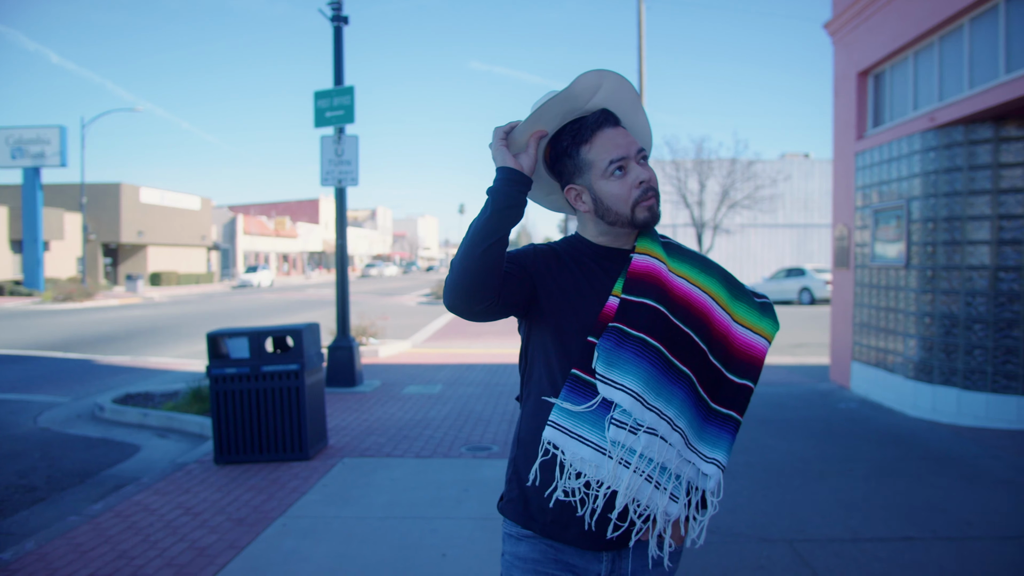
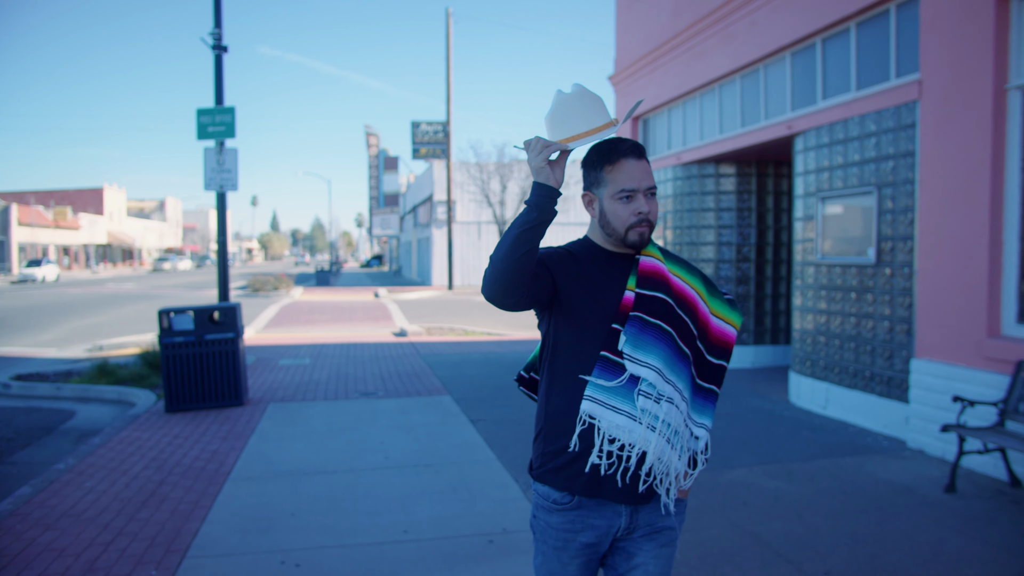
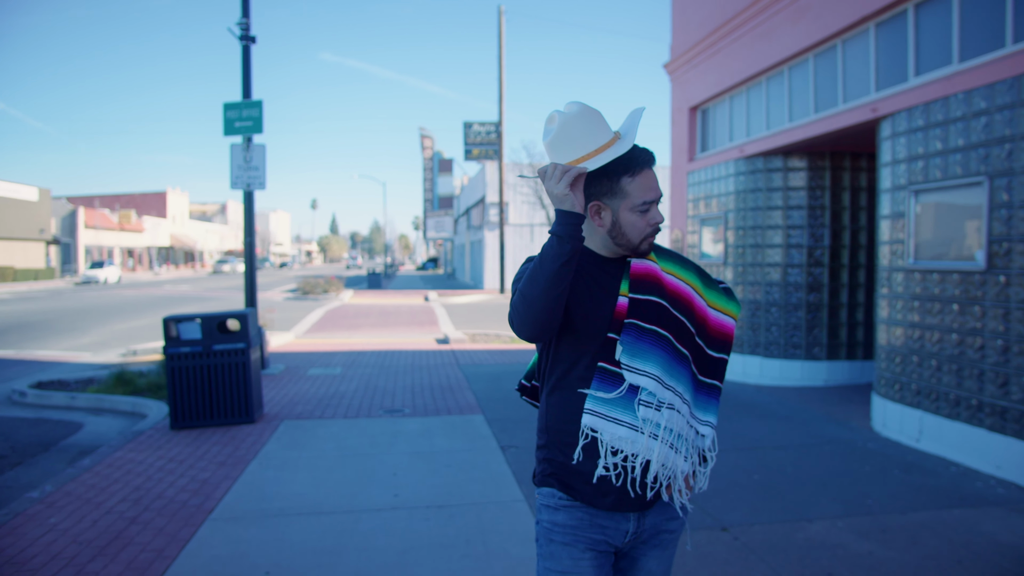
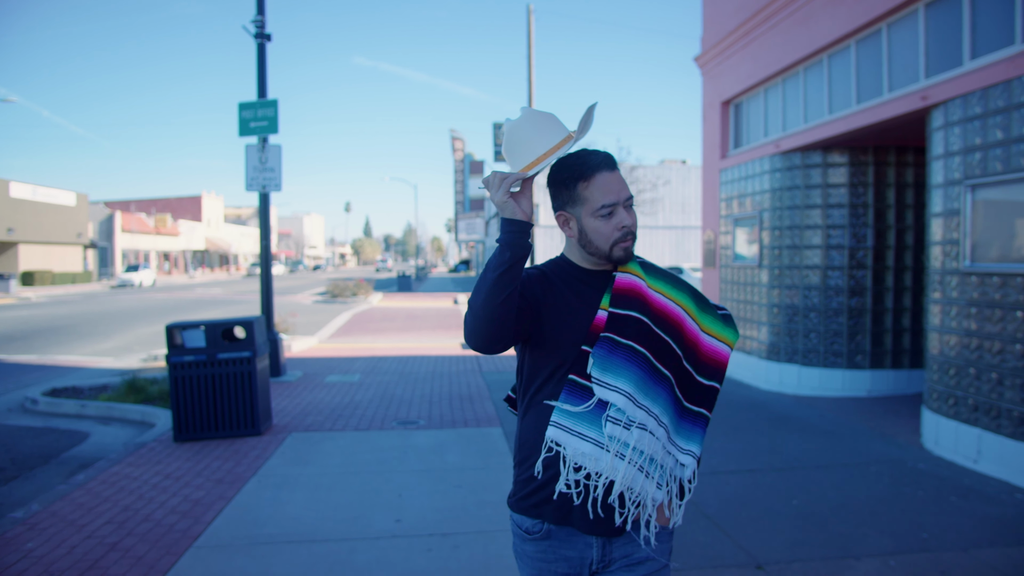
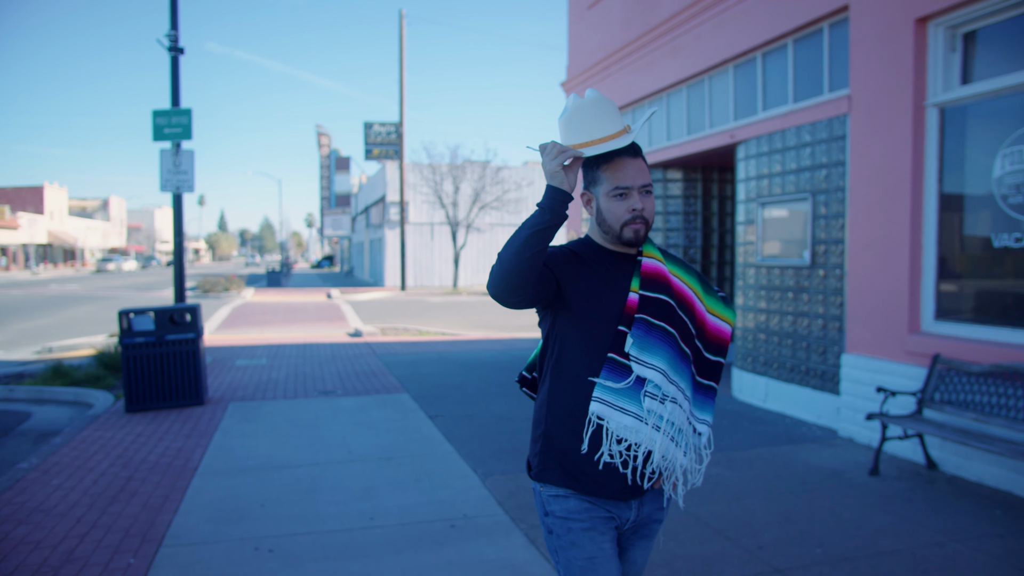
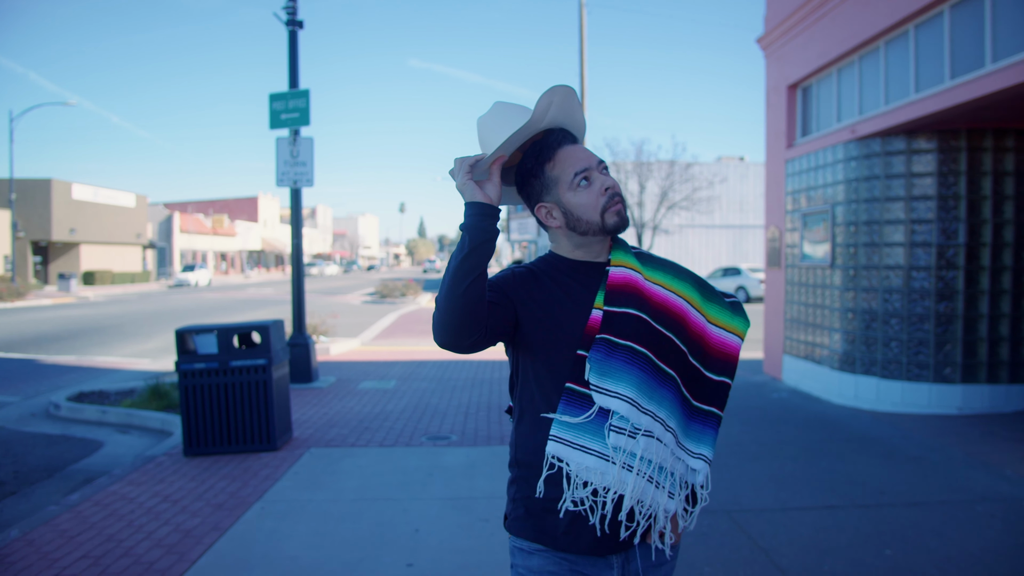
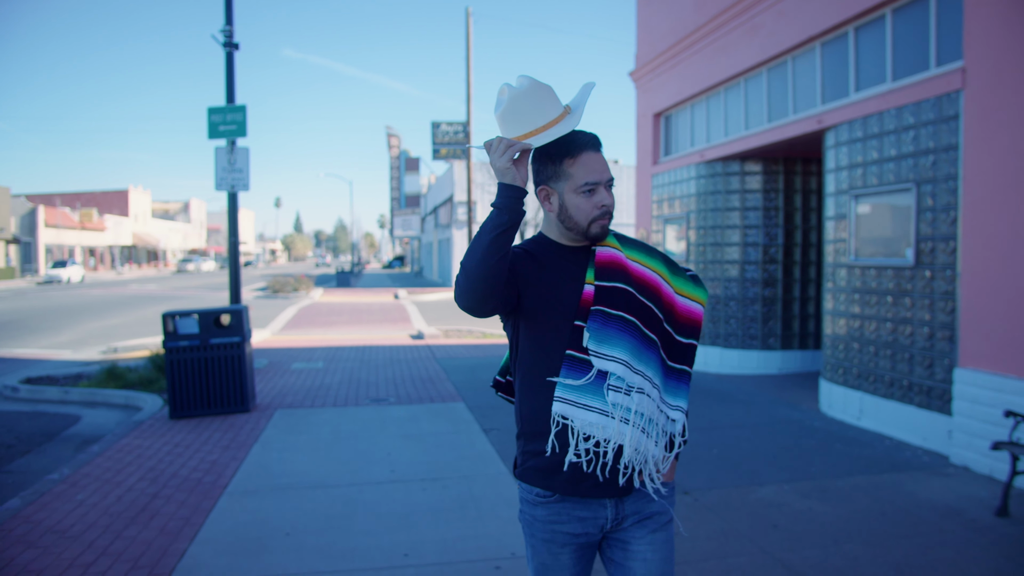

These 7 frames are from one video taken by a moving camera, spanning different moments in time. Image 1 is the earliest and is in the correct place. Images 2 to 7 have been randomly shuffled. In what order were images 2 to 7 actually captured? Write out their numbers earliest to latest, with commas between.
6, 4, 3, 7, 2, 5
